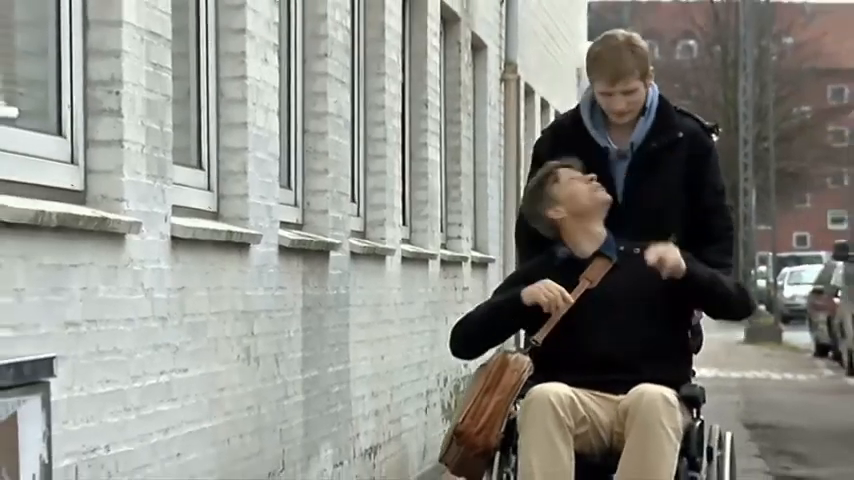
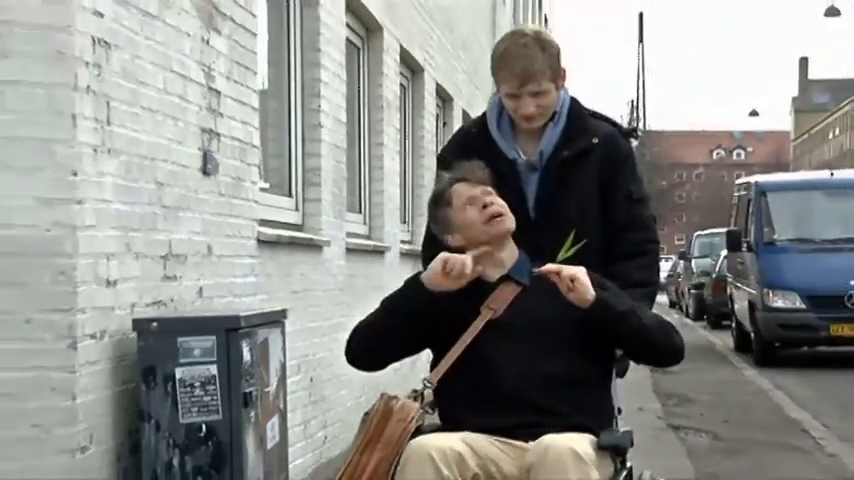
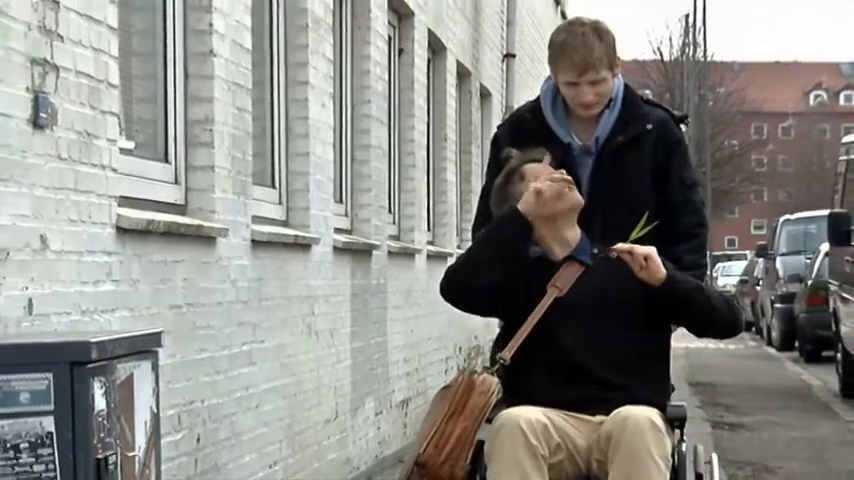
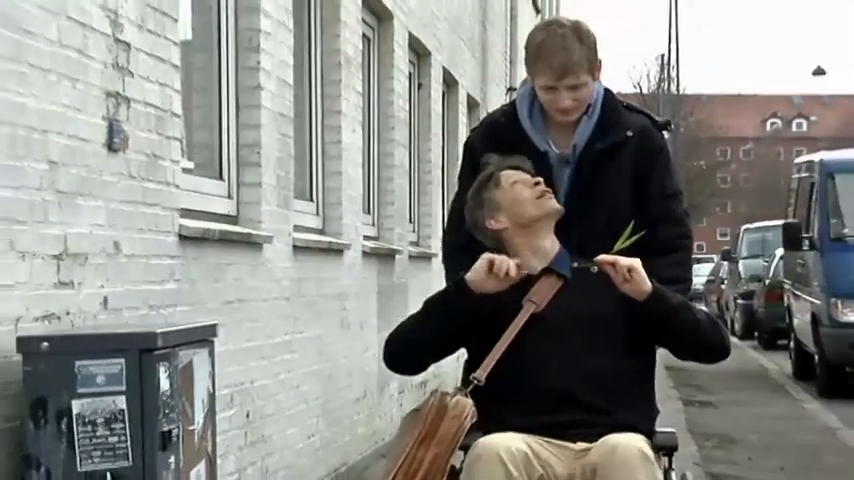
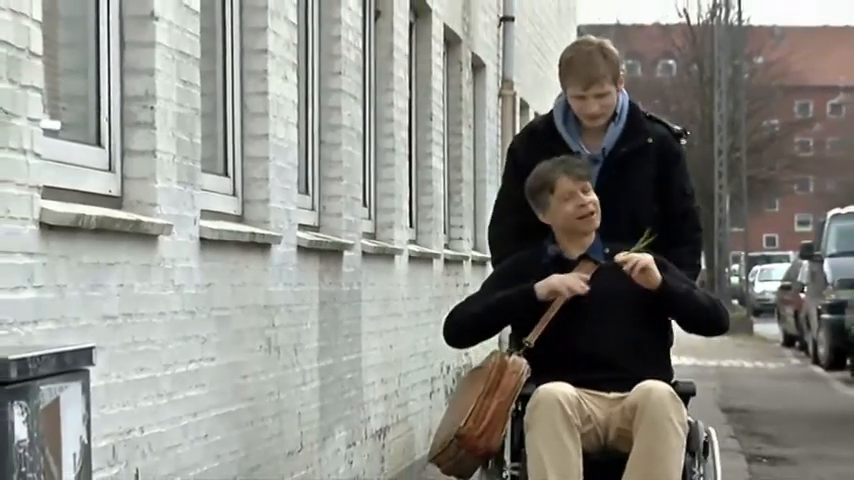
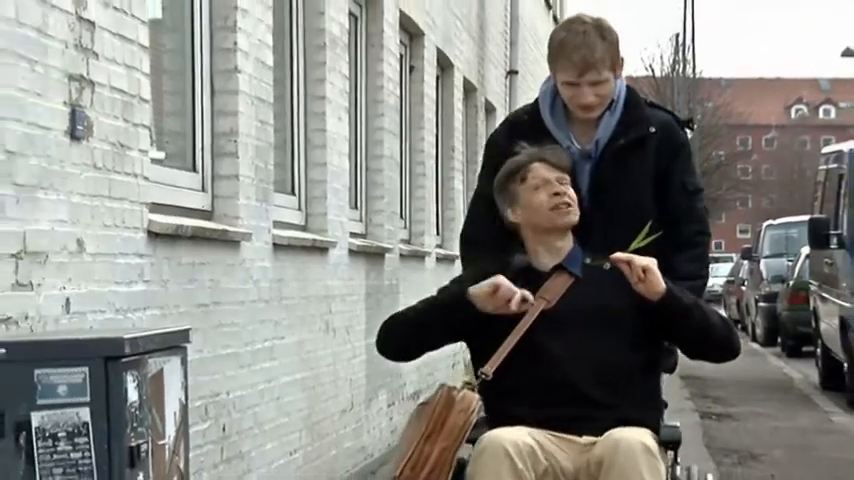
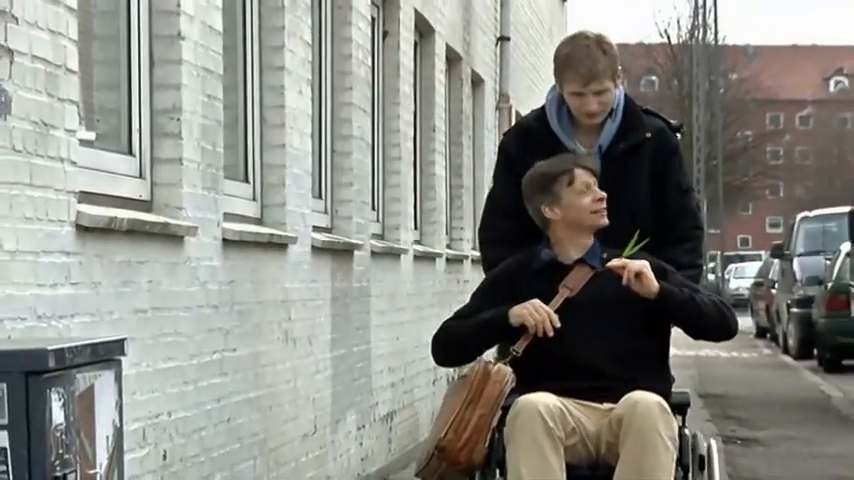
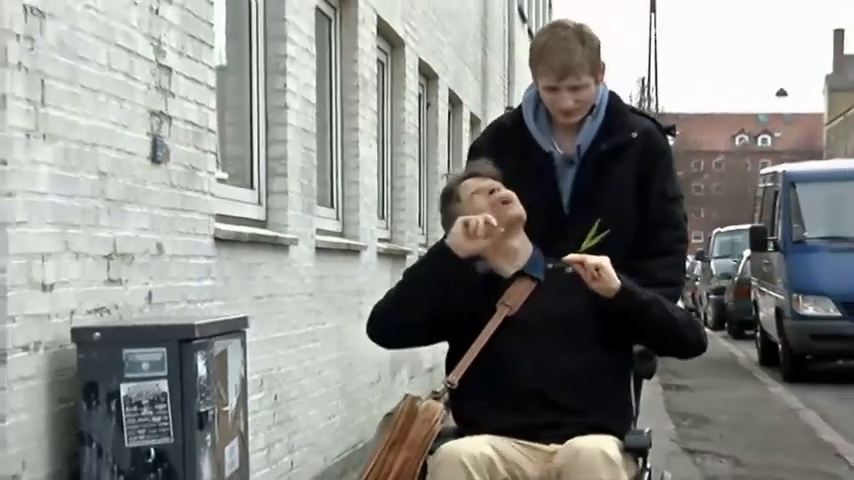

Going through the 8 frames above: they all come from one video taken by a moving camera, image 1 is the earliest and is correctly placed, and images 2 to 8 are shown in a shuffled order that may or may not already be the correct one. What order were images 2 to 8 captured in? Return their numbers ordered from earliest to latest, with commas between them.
5, 7, 3, 6, 4, 8, 2
